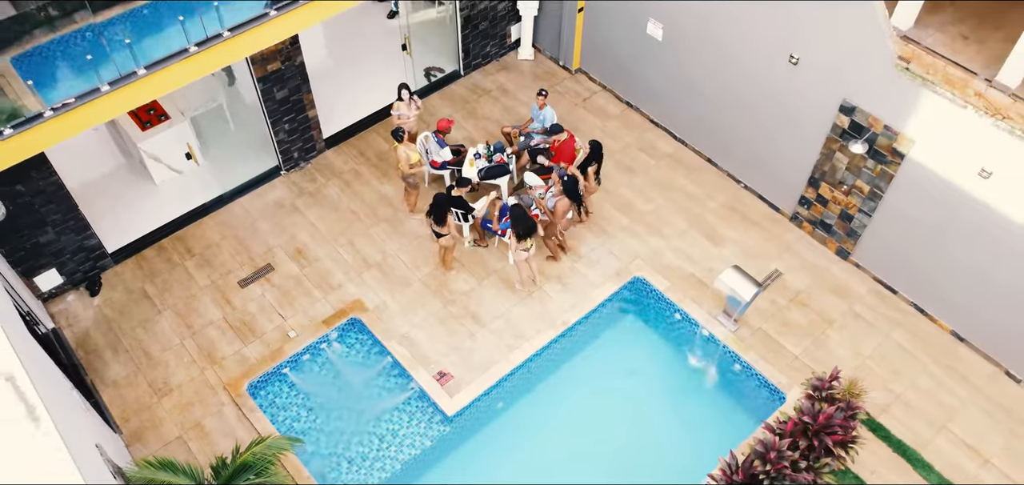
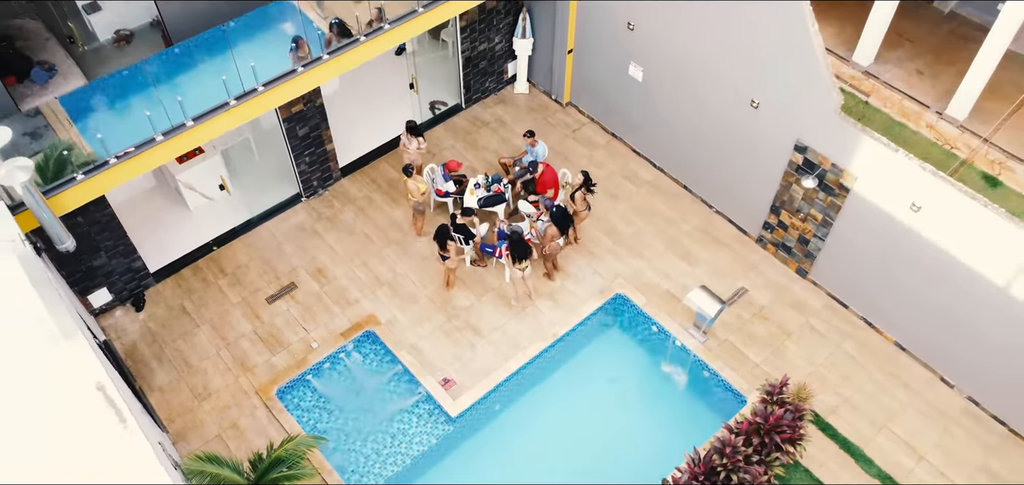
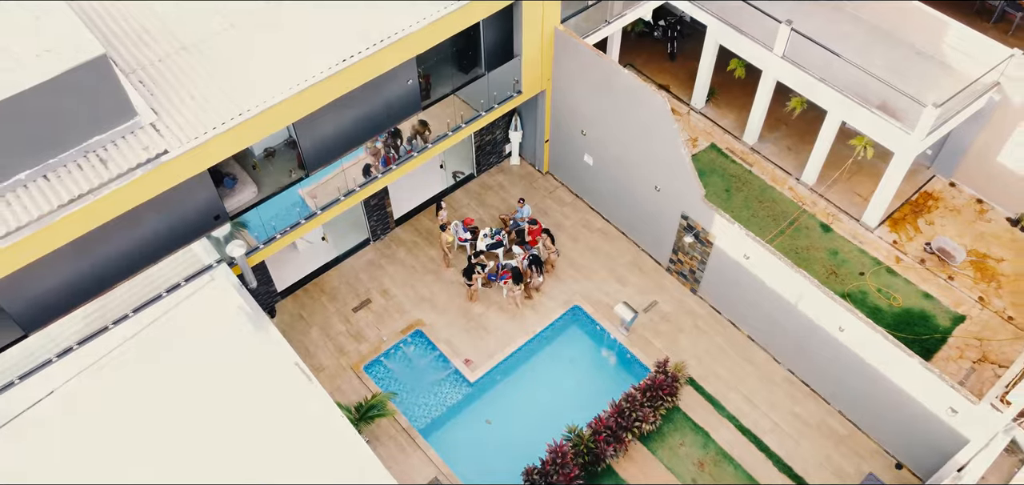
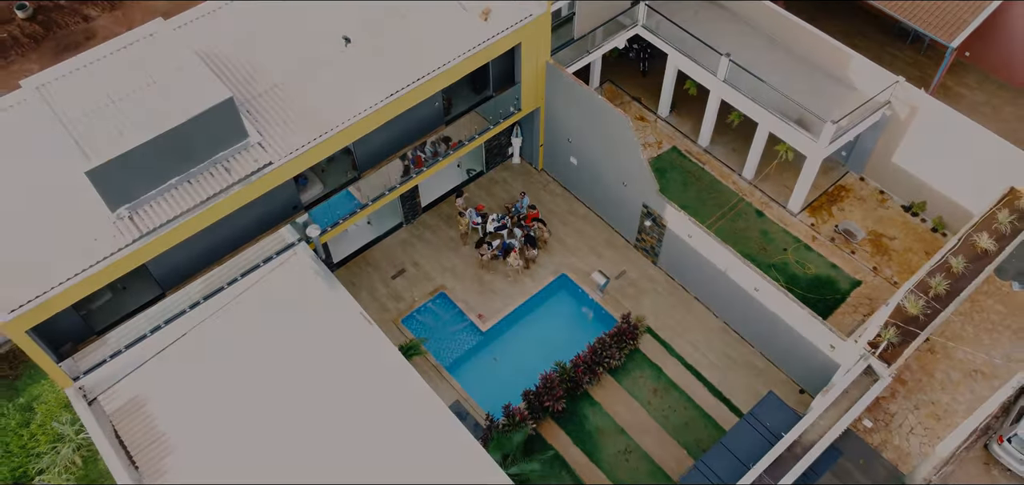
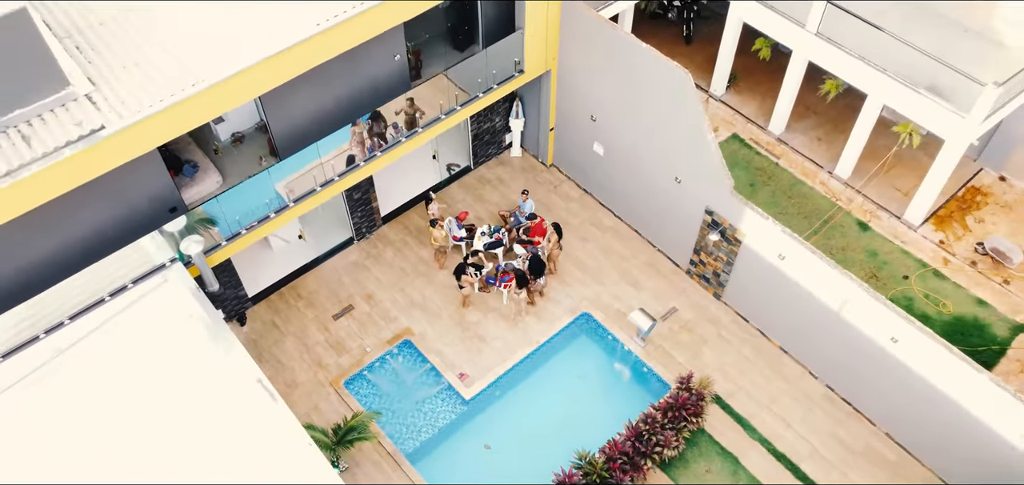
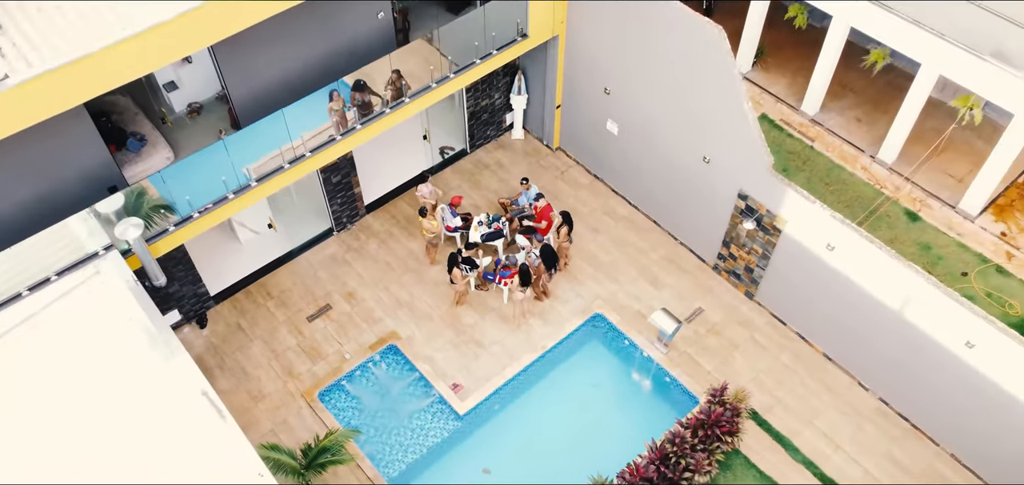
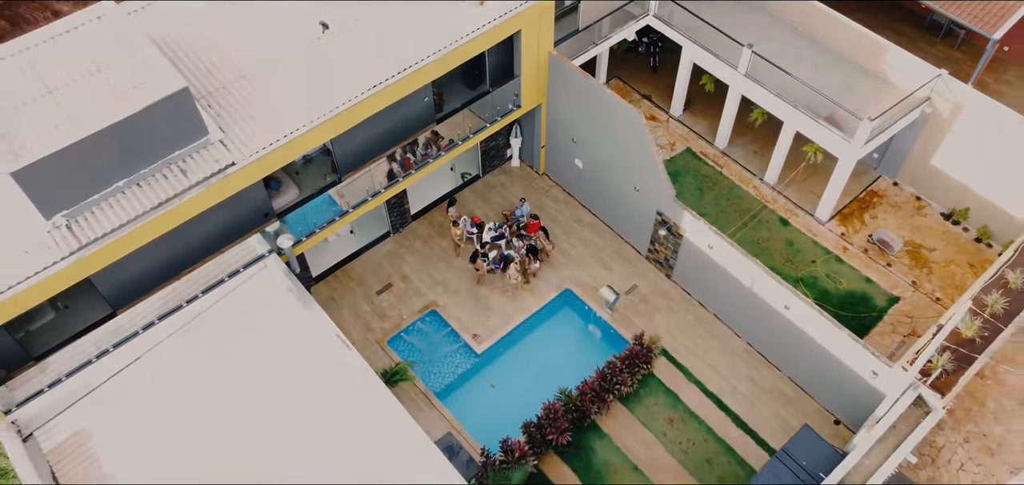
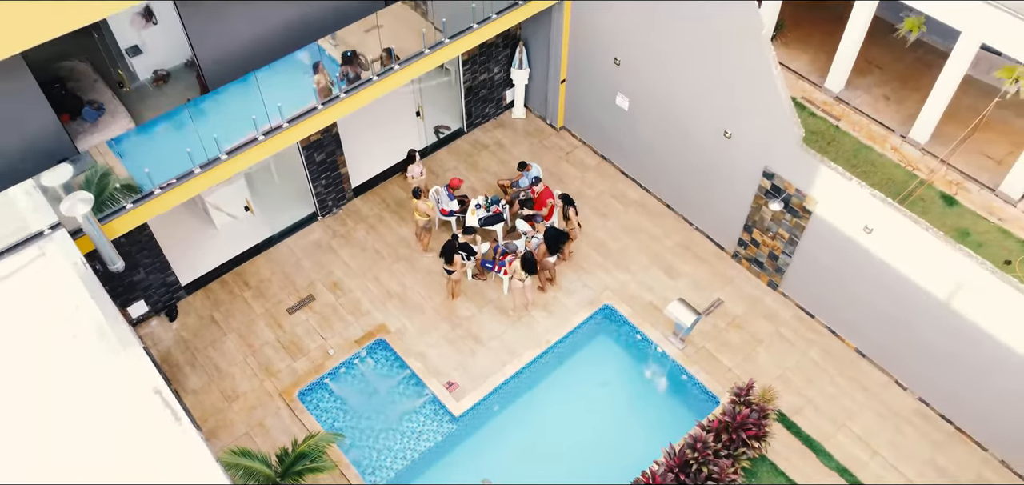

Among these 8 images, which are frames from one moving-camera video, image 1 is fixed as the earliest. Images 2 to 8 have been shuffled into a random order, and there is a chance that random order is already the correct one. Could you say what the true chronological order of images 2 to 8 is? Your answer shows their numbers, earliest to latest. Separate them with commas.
2, 8, 6, 5, 3, 7, 4
